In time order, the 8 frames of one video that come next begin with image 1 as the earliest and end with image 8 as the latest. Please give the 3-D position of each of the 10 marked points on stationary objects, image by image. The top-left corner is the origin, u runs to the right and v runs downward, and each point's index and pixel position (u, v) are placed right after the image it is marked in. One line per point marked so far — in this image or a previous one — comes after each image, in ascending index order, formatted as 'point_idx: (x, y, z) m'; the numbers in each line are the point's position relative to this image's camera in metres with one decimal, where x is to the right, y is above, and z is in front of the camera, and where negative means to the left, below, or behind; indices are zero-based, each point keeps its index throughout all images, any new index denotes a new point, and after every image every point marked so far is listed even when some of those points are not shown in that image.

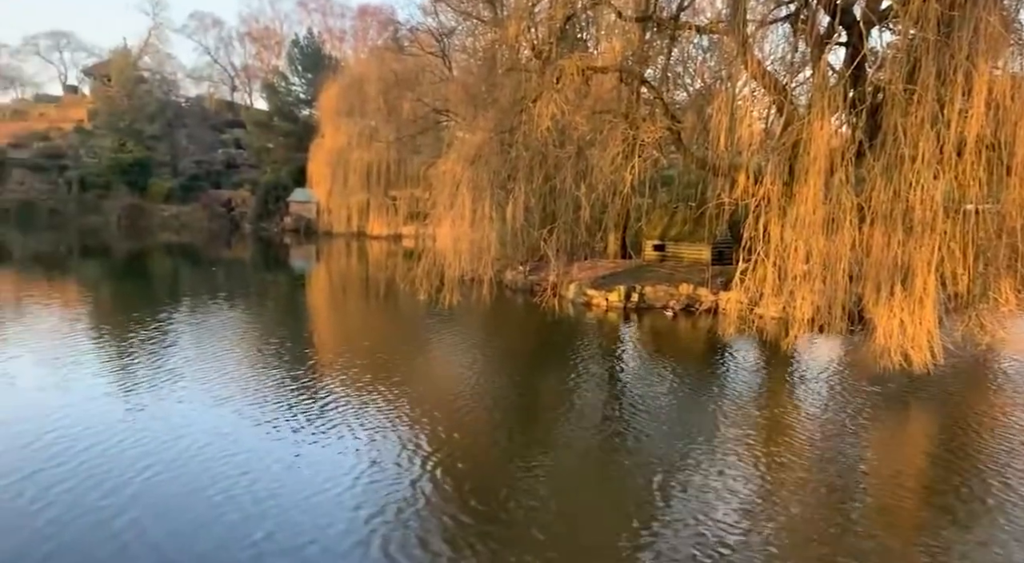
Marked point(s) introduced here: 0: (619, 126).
0: (+1.4, +2.0, +10.8) m
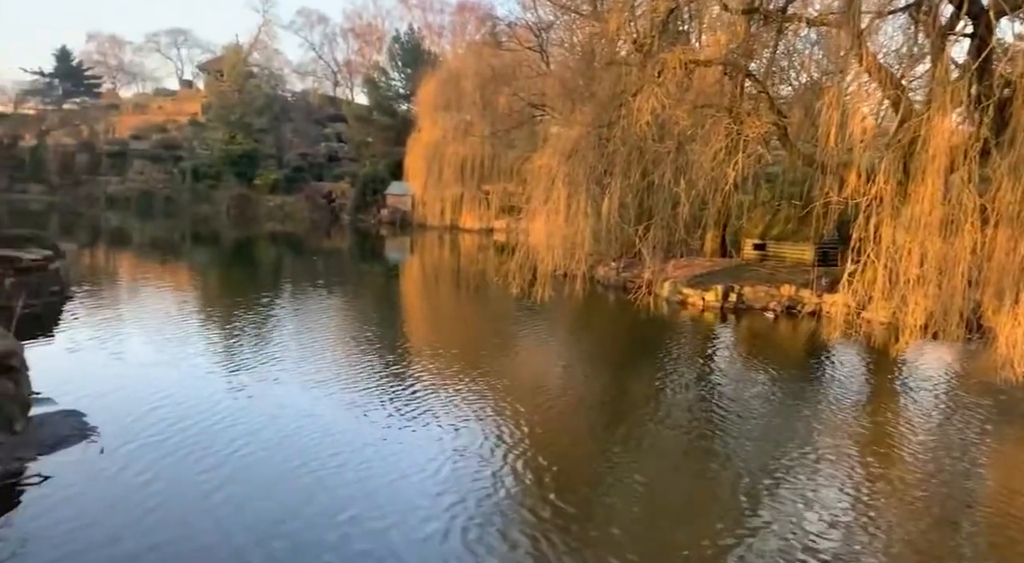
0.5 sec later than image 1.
0: (+2.6, +2.0, +10.5) m
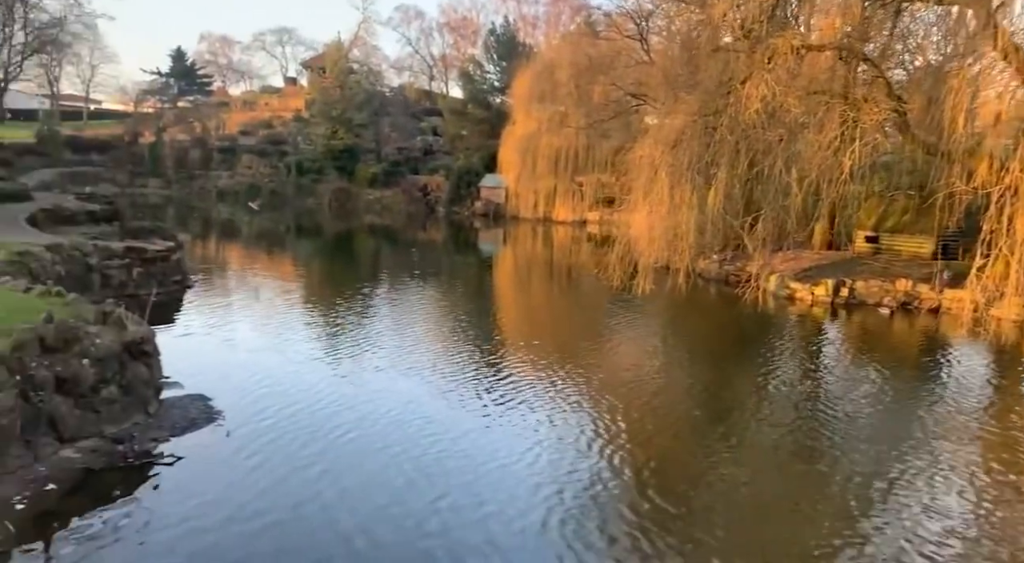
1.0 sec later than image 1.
0: (+3.9, +2.1, +10.1) m
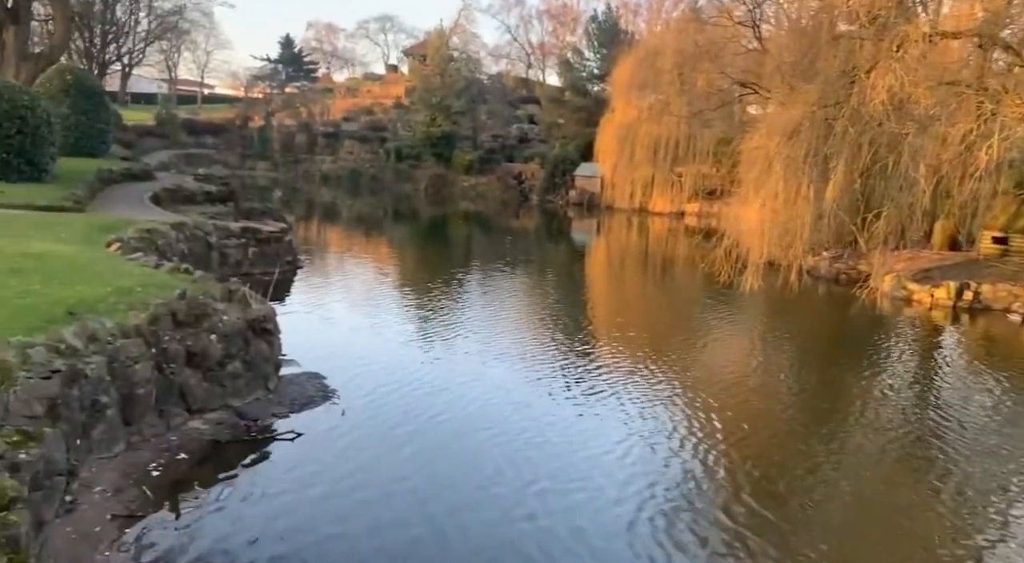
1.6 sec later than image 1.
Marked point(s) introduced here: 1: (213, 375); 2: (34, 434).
0: (+5.3, +2.1, +9.5) m
1: (-2.5, -0.8, +6.9) m
2: (-2.6, -0.8, +4.6) m
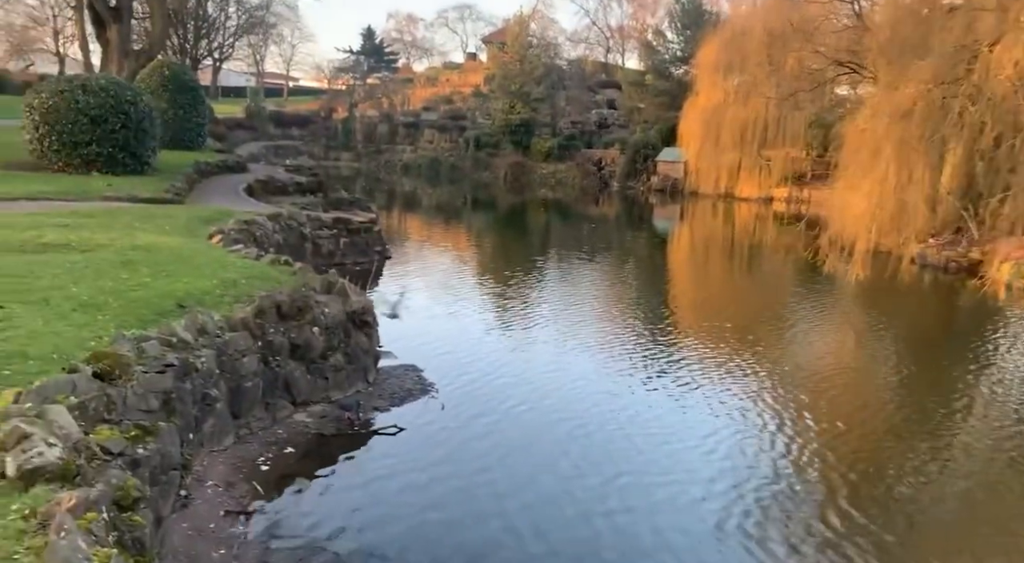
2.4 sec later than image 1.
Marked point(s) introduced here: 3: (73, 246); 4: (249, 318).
0: (+6.3, +2.2, +8.7) m
1: (-1.6, -0.7, +6.9) m
2: (-2.0, -0.8, +4.6) m
3: (-4.3, +0.3, +8.1) m
4: (-2.0, -0.3, +6.4) m
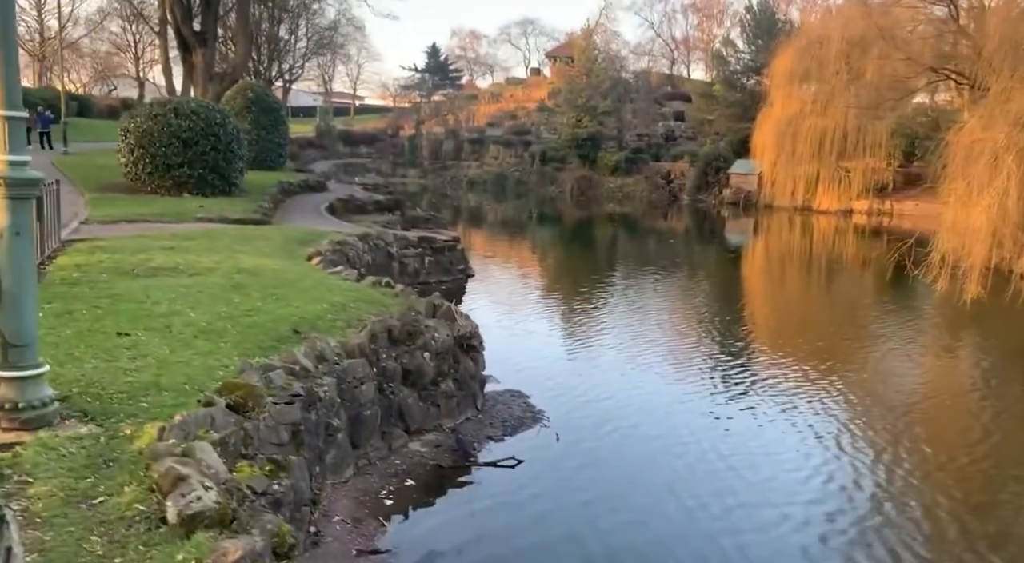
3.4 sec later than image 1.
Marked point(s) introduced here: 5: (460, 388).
0: (+7.3, +2.0, +8.0) m
1: (-0.7, -0.9, +6.7) m
2: (-1.2, -1.0, +4.5) m
3: (-3.2, +0.1, +8.2) m
4: (-1.1, -0.5, +6.2) m
5: (-0.4, -0.9, +7.1) m
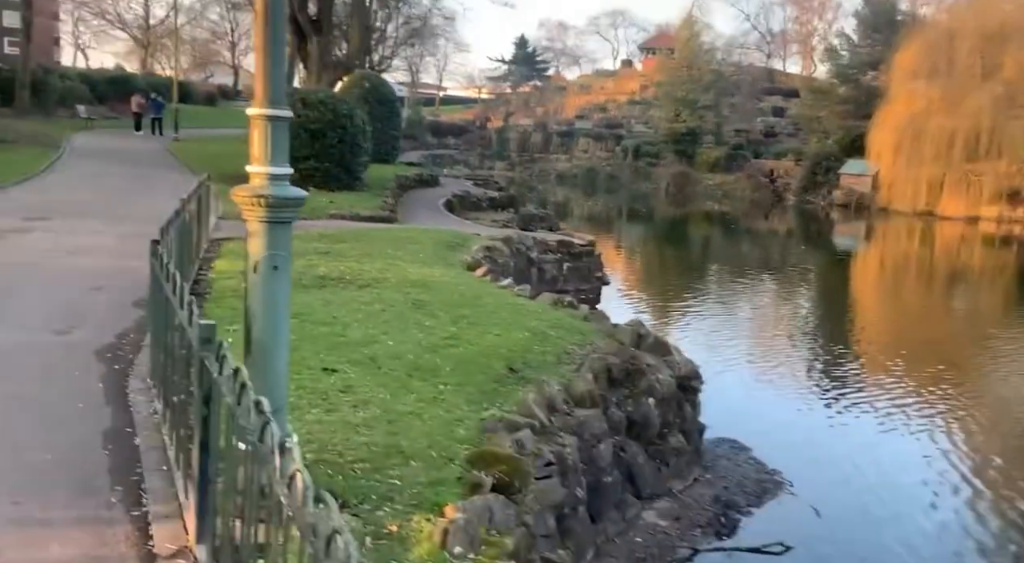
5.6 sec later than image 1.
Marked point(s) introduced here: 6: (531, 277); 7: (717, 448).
0: (+9.1, +1.5, +6.2) m
1: (+1.0, -1.1, +5.7) m
2: (+0.2, -1.2, +3.5) m
3: (-1.4, 0.0, +7.4) m
4: (+0.5, -0.7, +5.2) m
5: (+1.2, -1.1, +6.1) m
6: (+0.3, +0.1, +13.0) m
7: (+1.6, -1.3, +6.8) m
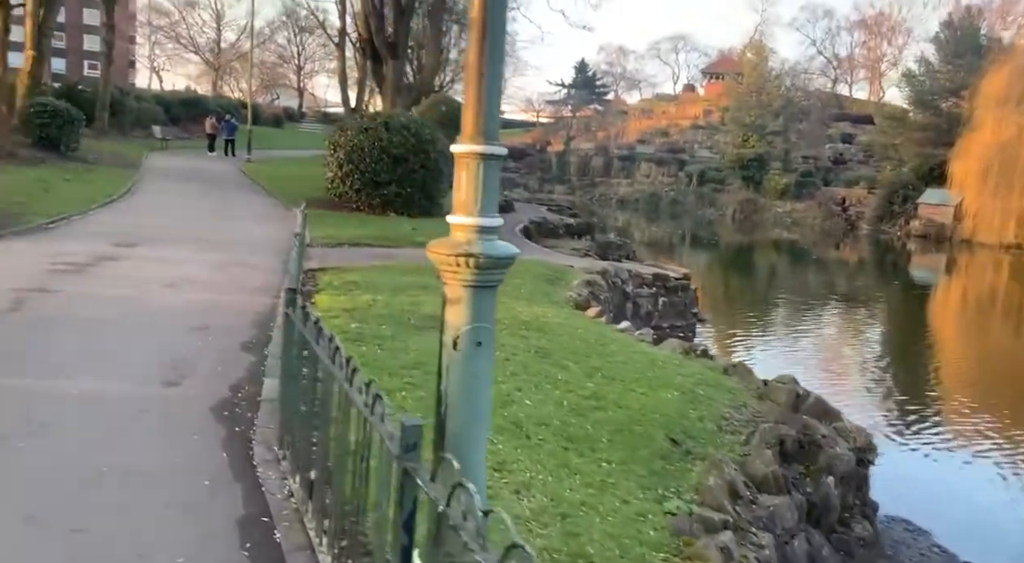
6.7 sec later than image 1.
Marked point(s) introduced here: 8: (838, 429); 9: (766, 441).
0: (+10.1, +1.0, +5.0) m
1: (+1.8, -1.5, +4.9) m
2: (+1.0, -1.4, +2.8) m
3: (-0.4, -0.3, +6.7) m
4: (+1.4, -1.0, +4.5) m
5: (+2.1, -1.5, +5.3) m
6: (+1.6, -0.4, +12.2) m
7: (+2.6, -1.7, +5.9) m
8: (+2.1, -1.0, +5.7) m
9: (+1.4, -0.9, +4.8) m
